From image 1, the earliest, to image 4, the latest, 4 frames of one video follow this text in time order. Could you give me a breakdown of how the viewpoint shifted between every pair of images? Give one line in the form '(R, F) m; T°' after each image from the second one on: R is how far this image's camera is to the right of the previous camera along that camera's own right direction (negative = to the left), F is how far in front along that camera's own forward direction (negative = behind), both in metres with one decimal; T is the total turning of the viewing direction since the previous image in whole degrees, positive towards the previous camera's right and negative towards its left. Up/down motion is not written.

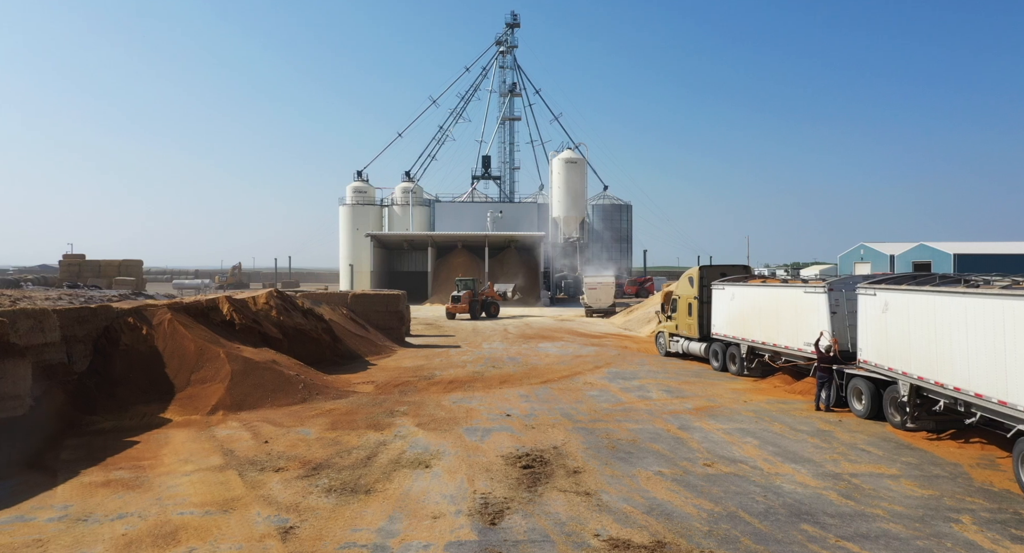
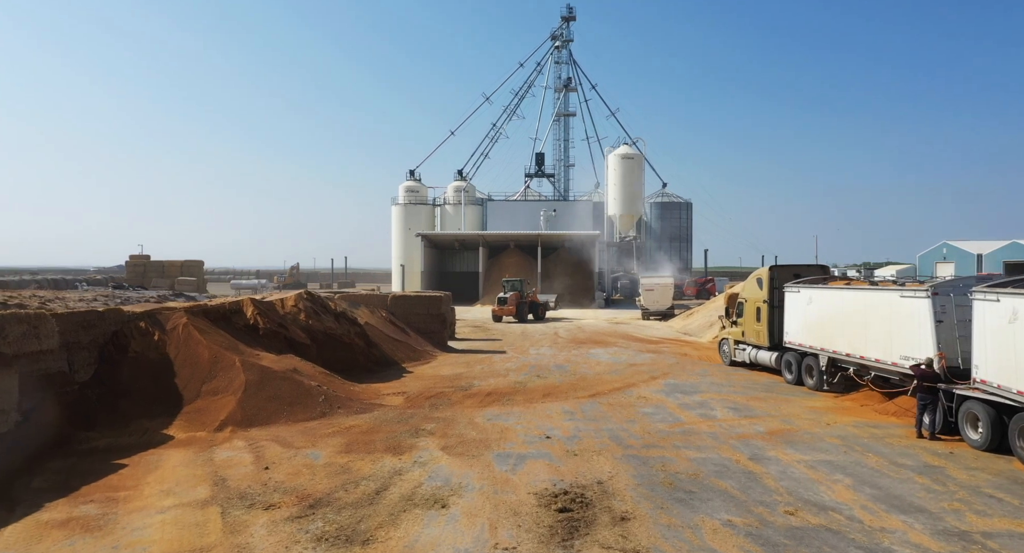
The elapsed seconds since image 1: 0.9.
(+0.2, +1.3) m; -5°
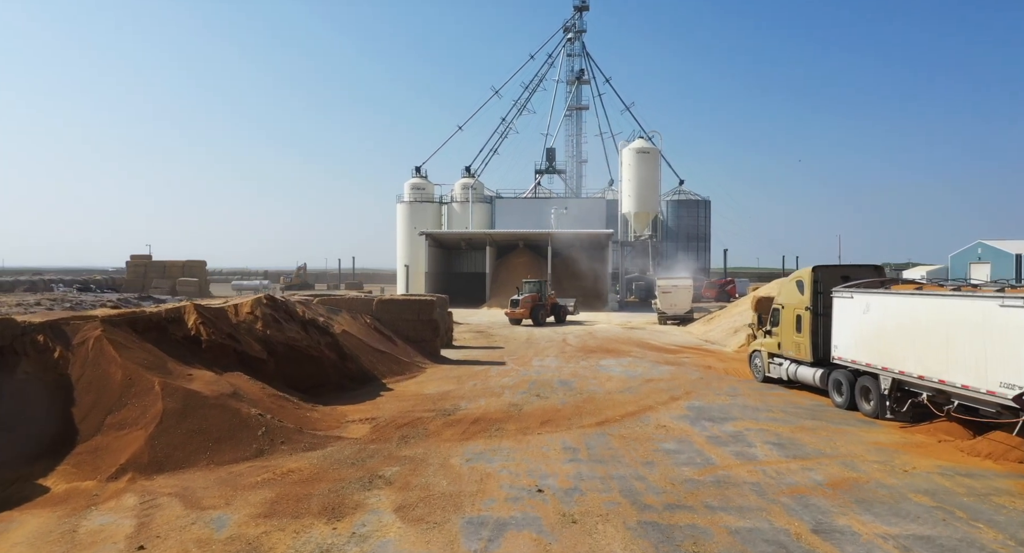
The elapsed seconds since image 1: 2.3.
(+0.4, +2.1) m; -1°
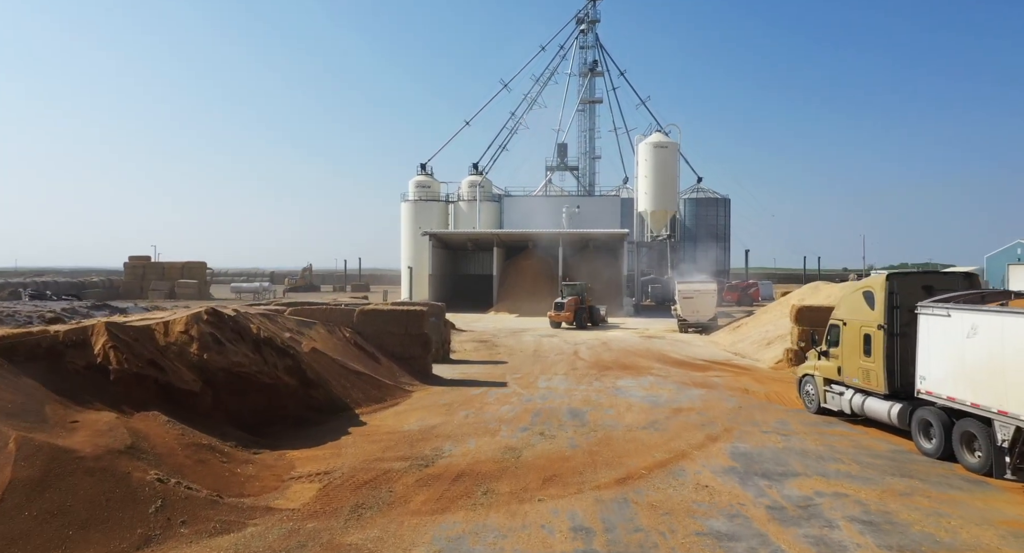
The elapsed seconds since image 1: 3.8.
(+0.2, +2.3) m; -1°
